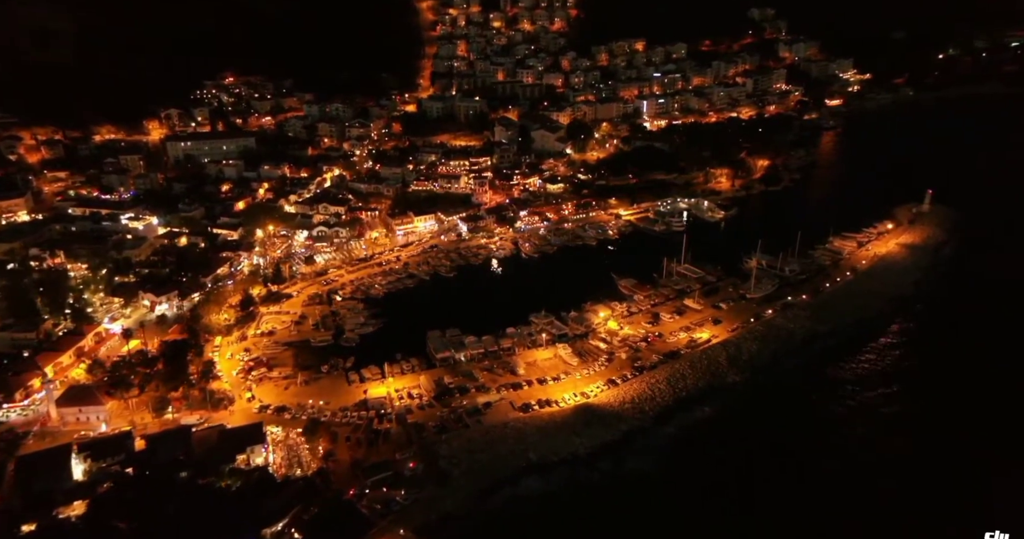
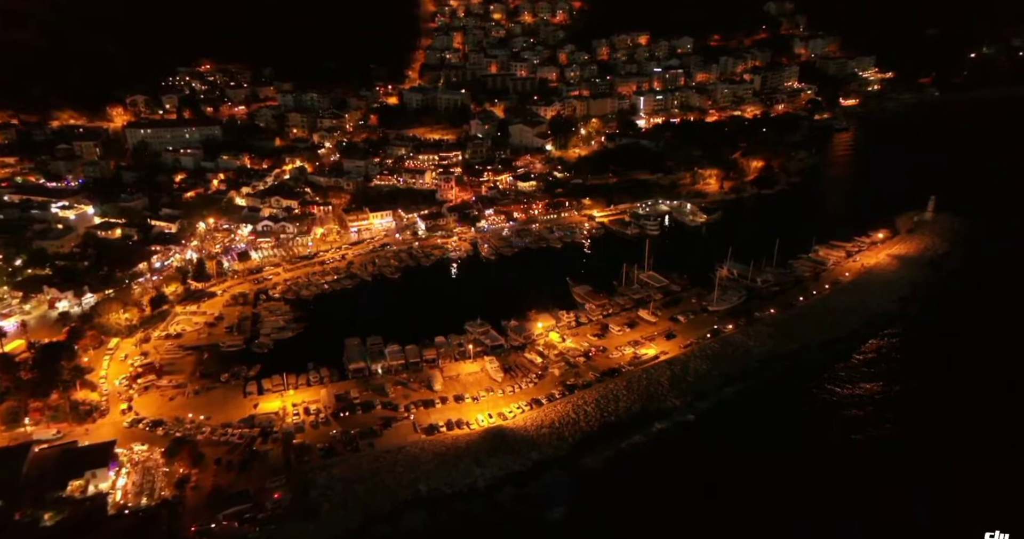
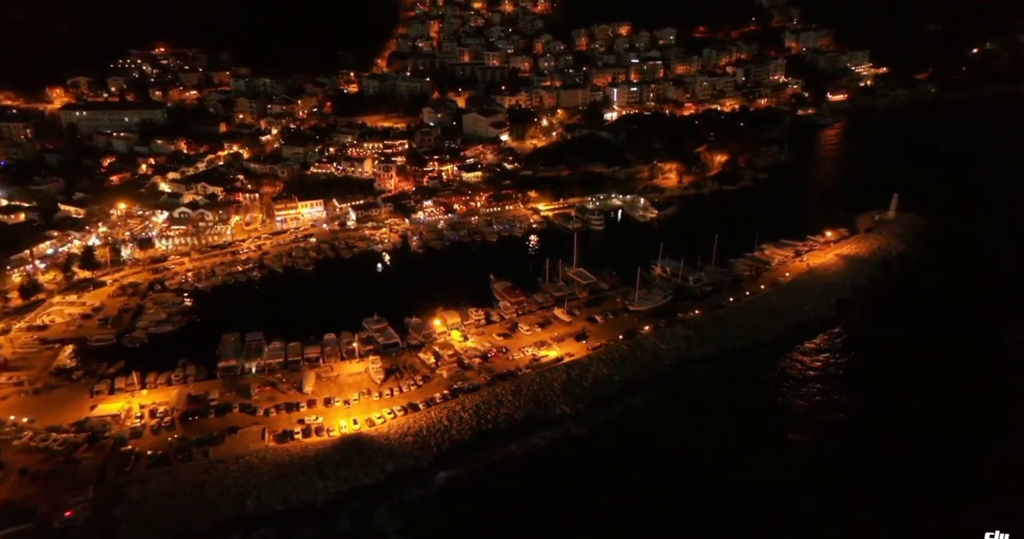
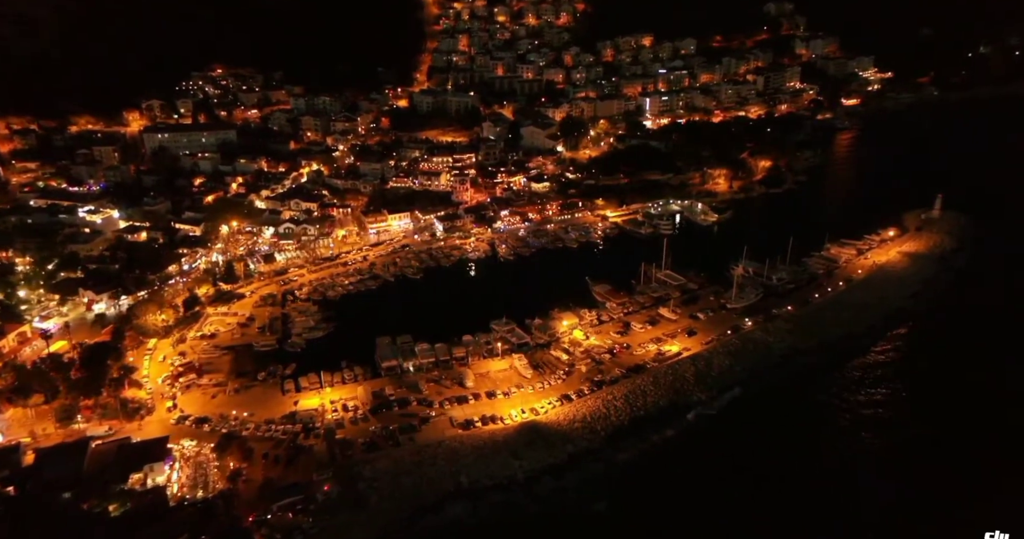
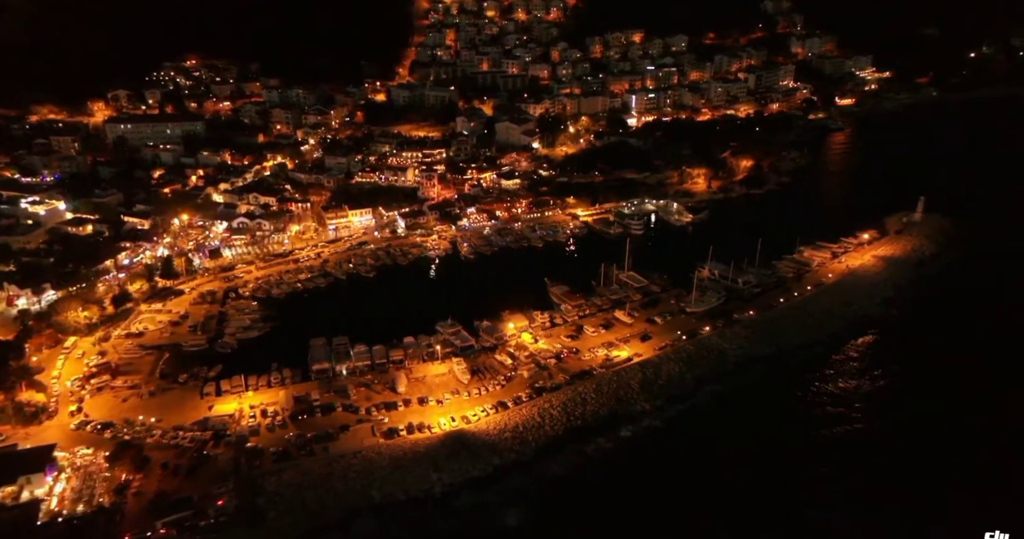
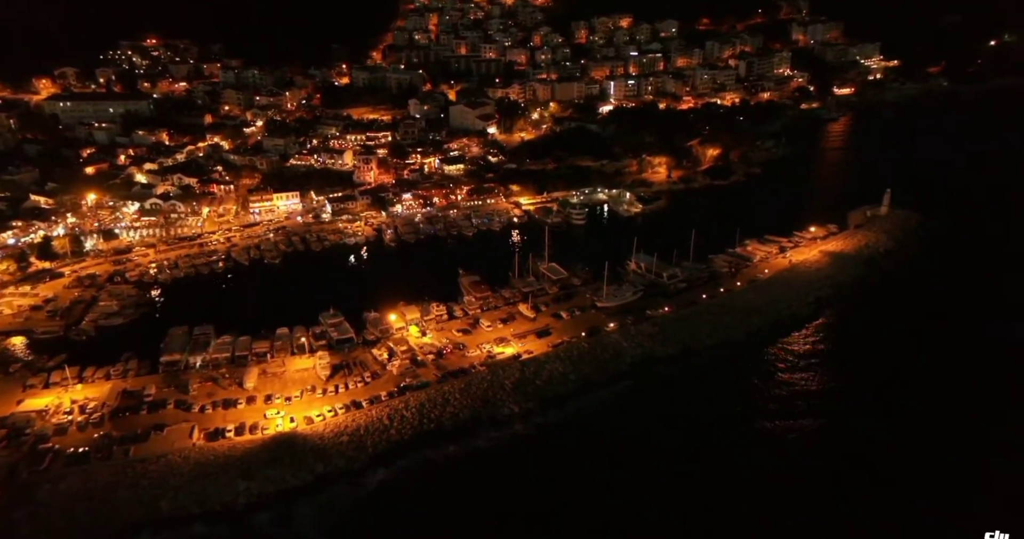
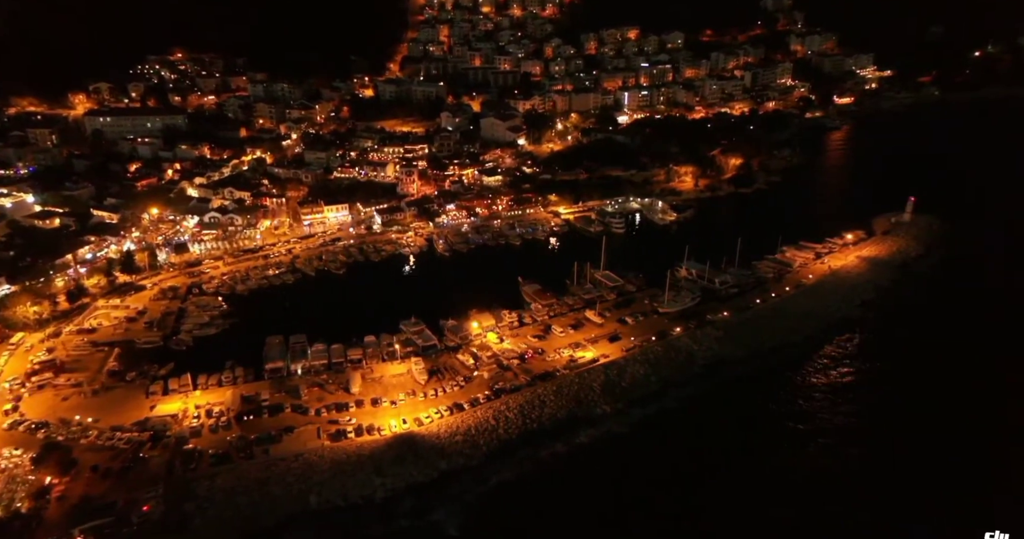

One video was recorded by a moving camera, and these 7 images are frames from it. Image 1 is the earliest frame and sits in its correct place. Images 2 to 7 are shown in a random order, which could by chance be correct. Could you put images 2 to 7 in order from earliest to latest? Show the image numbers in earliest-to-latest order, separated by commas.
4, 2, 5, 7, 3, 6
